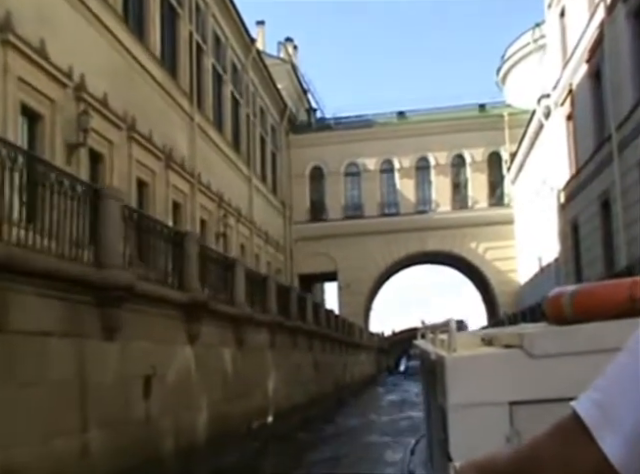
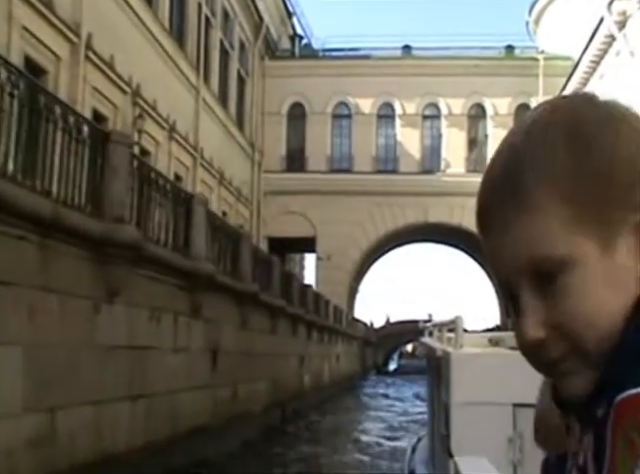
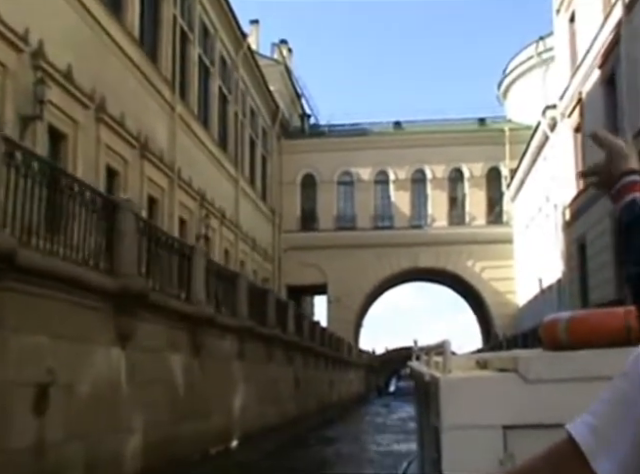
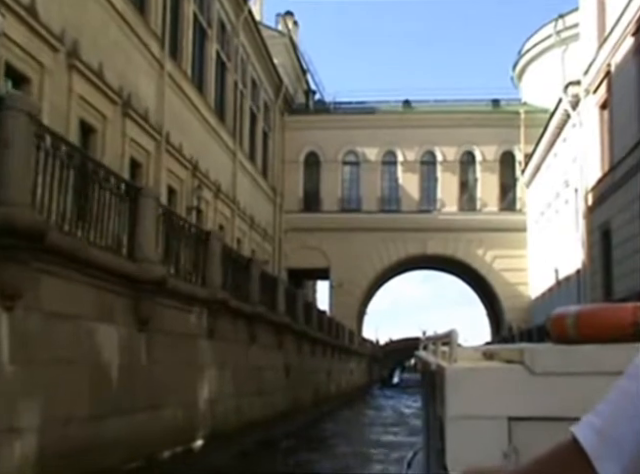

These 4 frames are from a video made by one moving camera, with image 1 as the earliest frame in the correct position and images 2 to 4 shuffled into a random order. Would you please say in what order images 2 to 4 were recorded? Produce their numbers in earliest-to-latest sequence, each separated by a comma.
3, 4, 2
